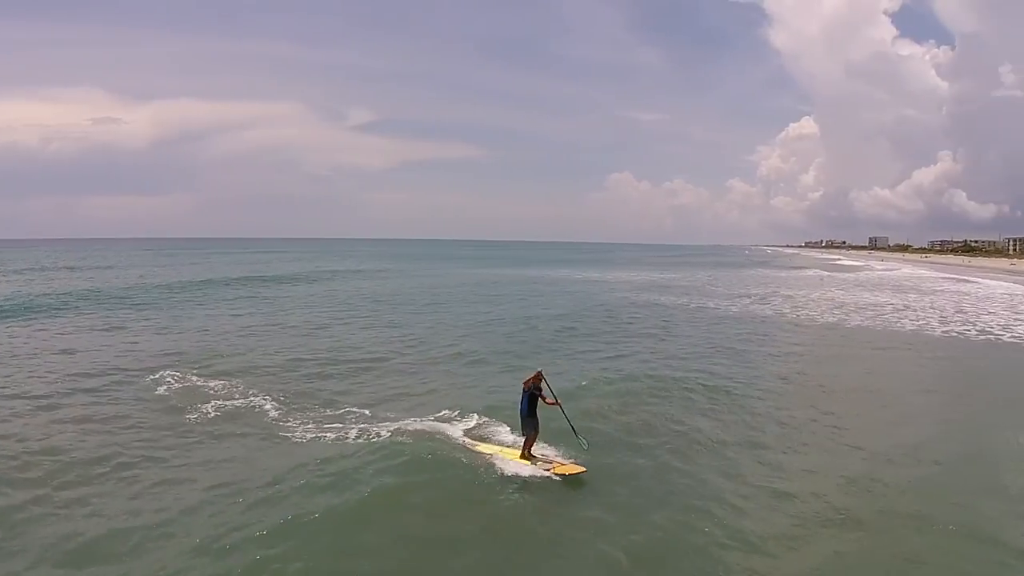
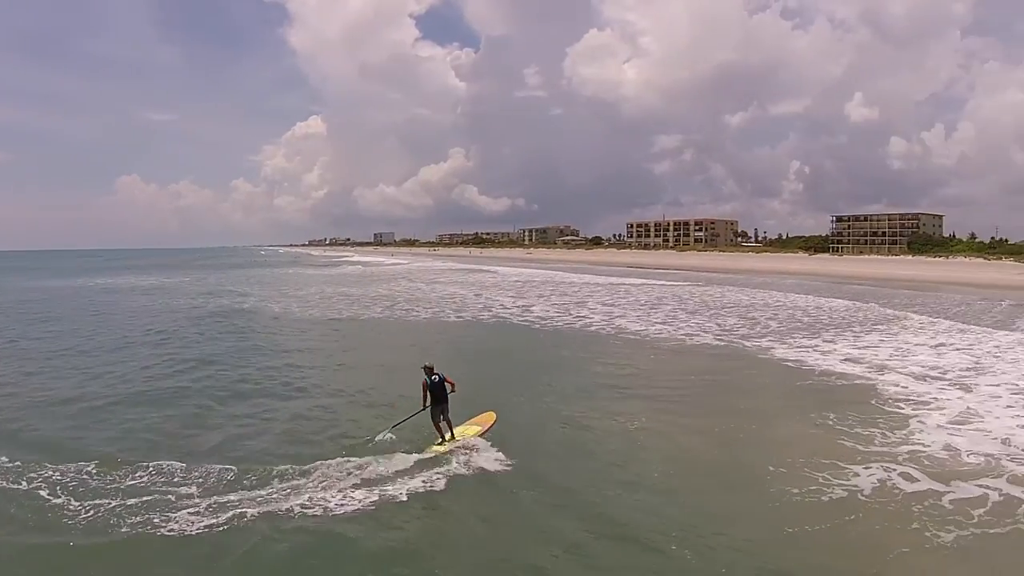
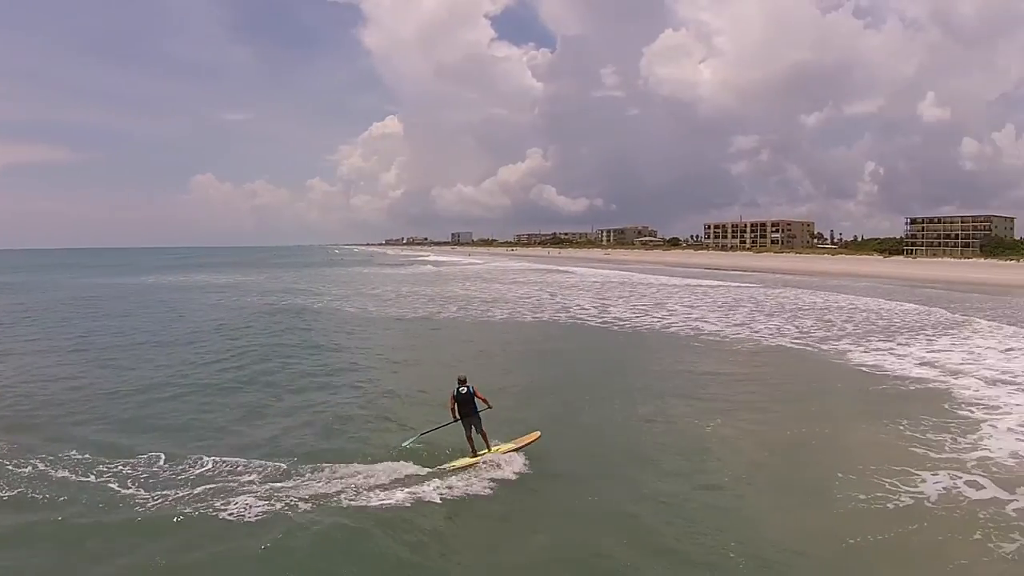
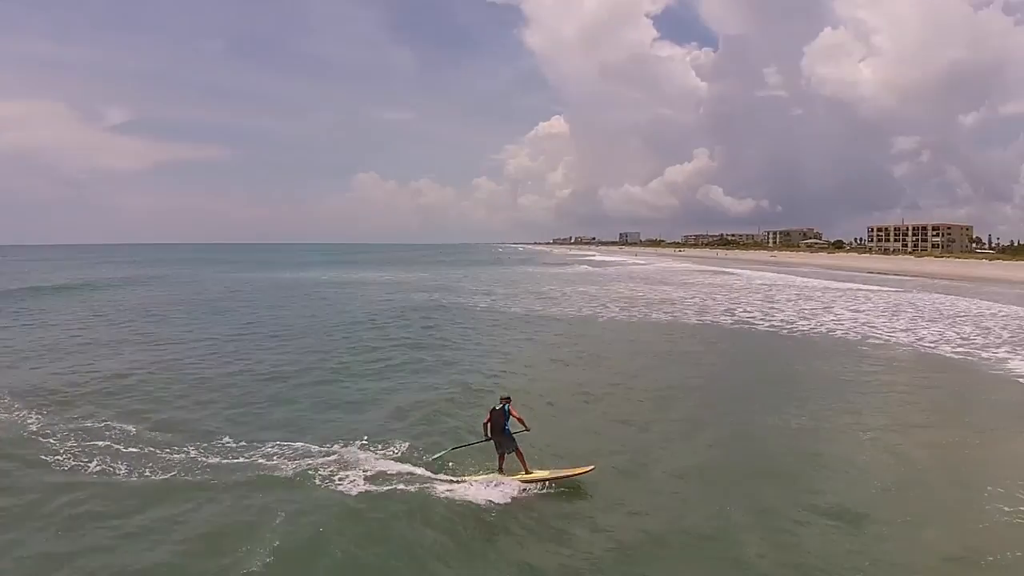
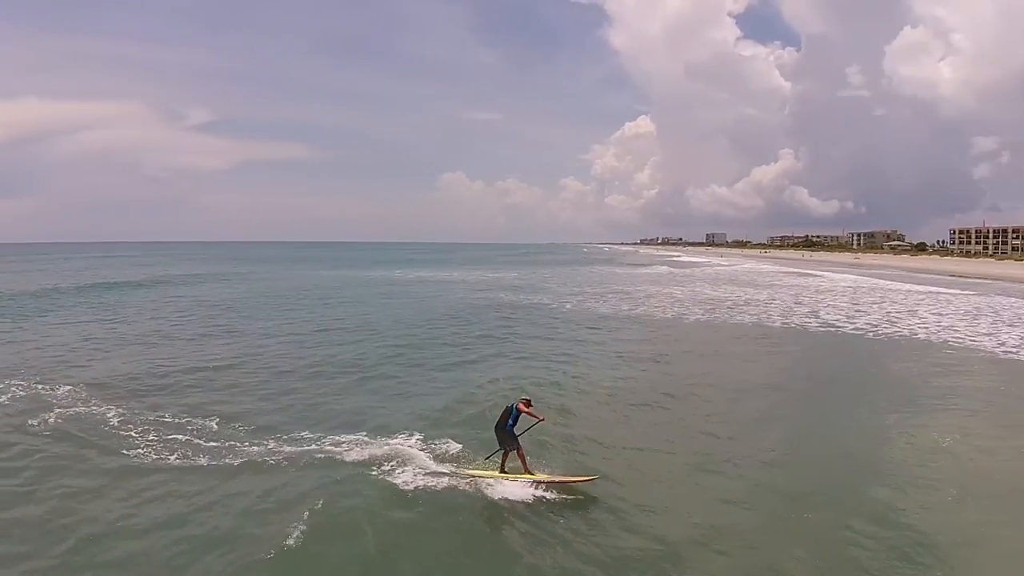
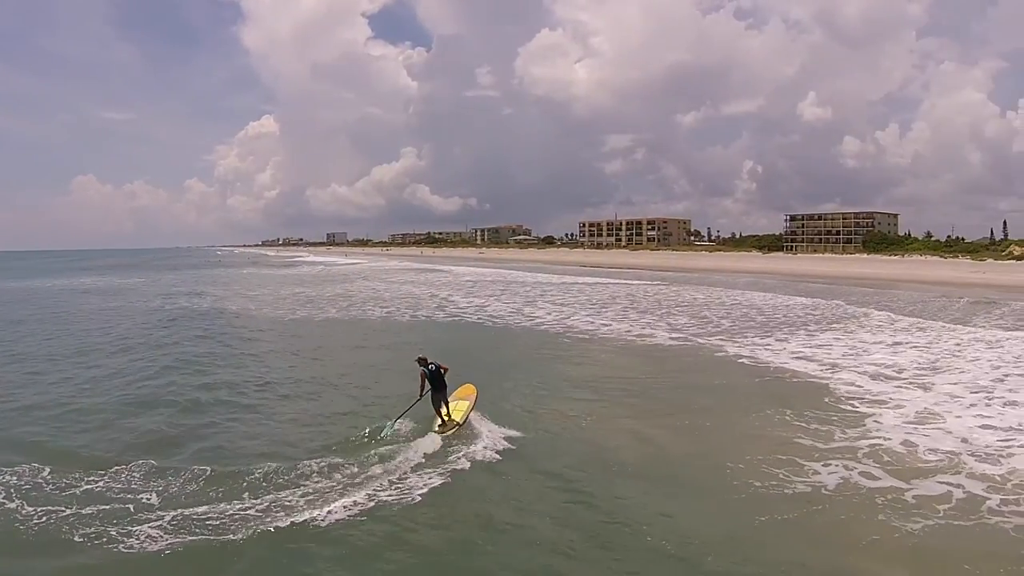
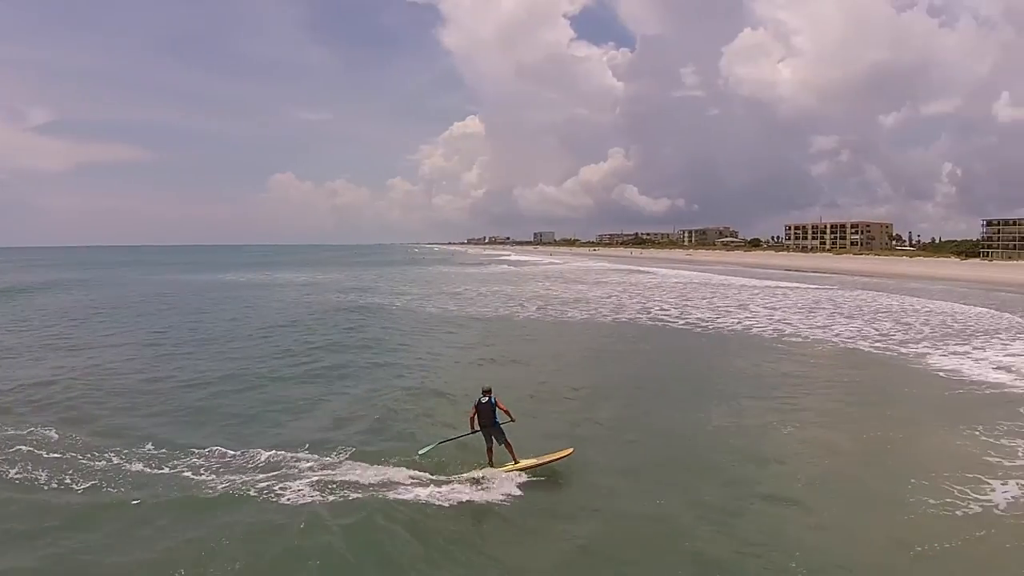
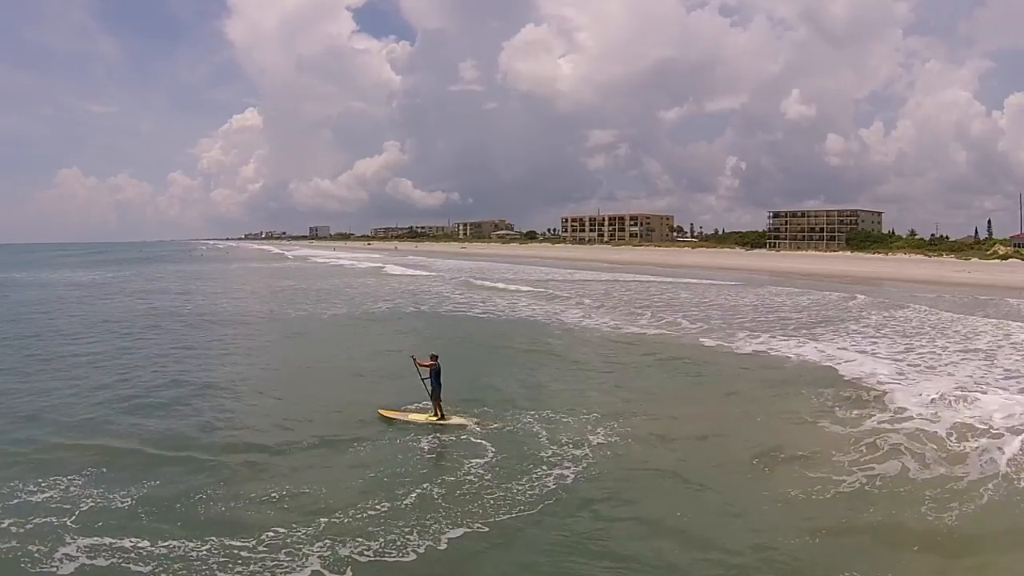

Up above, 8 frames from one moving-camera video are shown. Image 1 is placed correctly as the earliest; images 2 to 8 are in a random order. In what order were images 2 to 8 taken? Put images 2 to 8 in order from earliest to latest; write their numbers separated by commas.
5, 4, 7, 3, 2, 6, 8
